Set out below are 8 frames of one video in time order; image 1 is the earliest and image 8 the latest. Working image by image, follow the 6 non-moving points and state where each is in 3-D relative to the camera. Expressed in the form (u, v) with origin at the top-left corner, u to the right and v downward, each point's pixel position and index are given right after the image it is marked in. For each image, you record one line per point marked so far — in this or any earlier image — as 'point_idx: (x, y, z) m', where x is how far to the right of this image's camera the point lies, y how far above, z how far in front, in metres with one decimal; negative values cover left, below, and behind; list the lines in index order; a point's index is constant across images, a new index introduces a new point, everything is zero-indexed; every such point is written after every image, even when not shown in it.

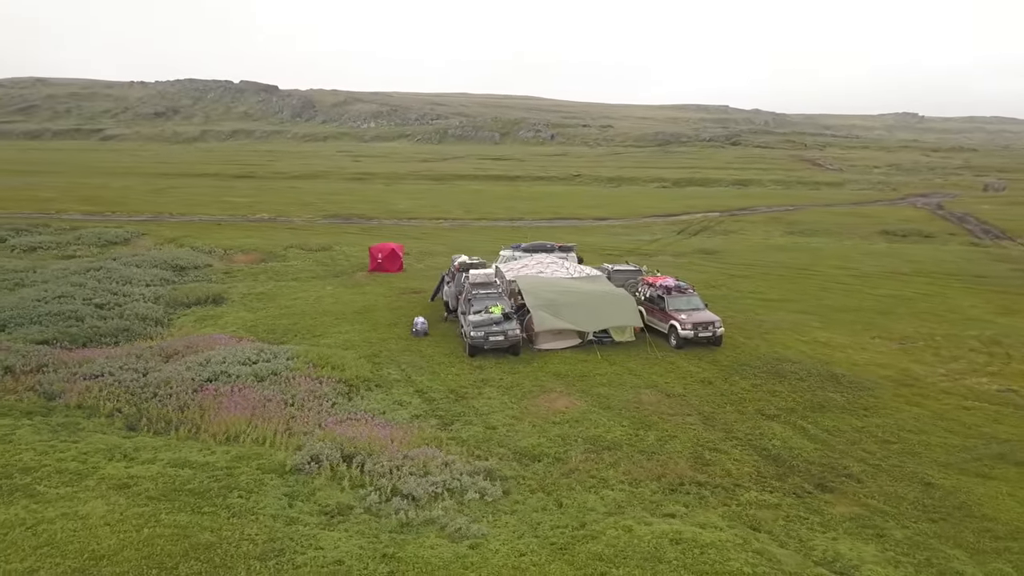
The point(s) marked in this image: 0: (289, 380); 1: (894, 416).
0: (-5.5, -2.3, +19.7) m
1: (+8.9, -3.0, +18.8) m
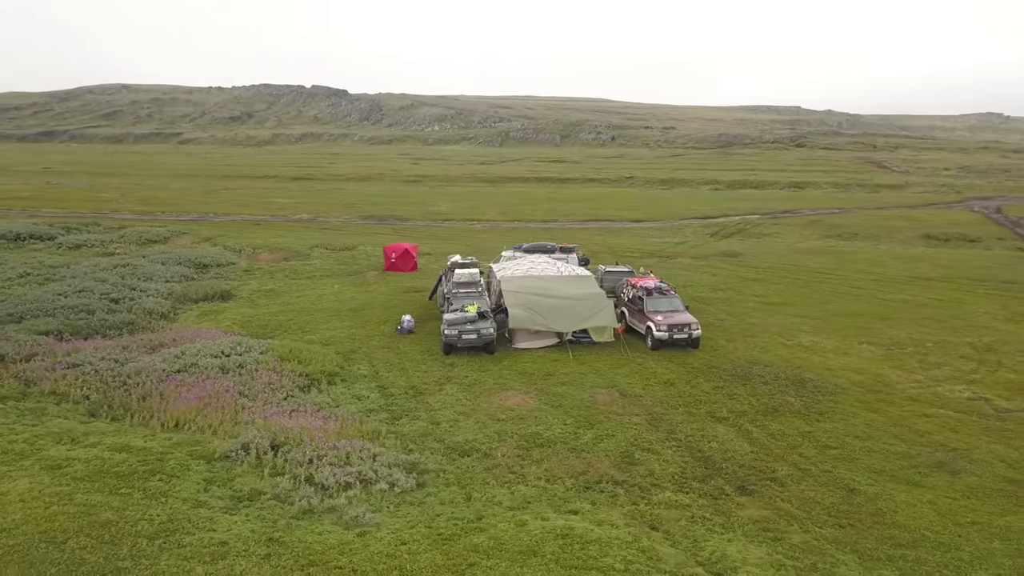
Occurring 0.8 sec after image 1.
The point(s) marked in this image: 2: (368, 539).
0: (-6.6, -2.2, +20.5) m
1: (+7.6, -3.1, +18.4) m
2: (-2.2, -3.9, +12.4) m
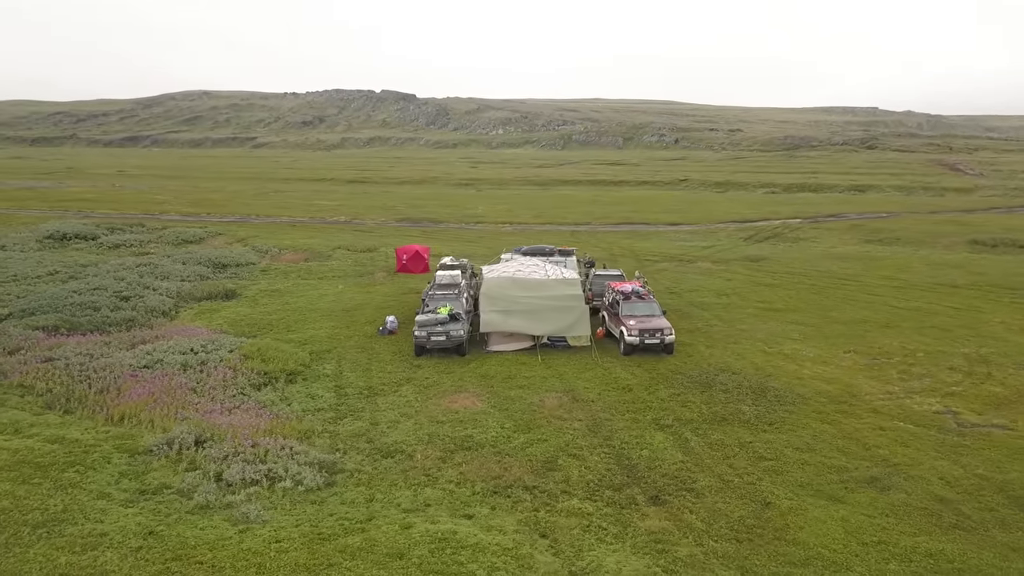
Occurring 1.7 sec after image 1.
0: (-7.9, -2.1, +21.0) m
1: (+6.2, -3.2, +17.7) m
2: (-4.1, -3.9, +12.5) m
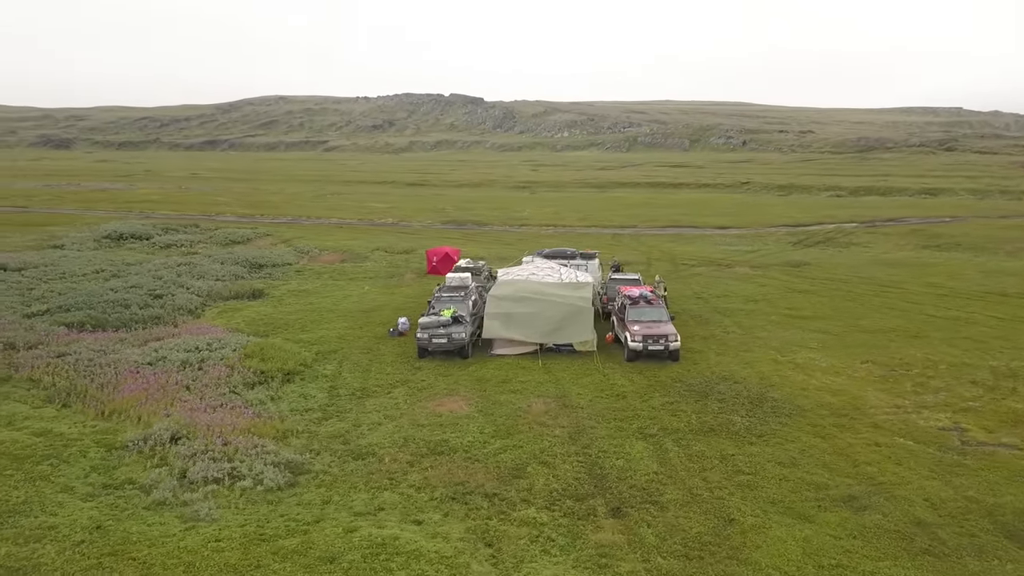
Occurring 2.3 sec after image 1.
0: (-8.0, -2.1, +21.4) m
1: (+5.6, -3.3, +16.9) m
2: (-5.1, -3.8, +12.6) m
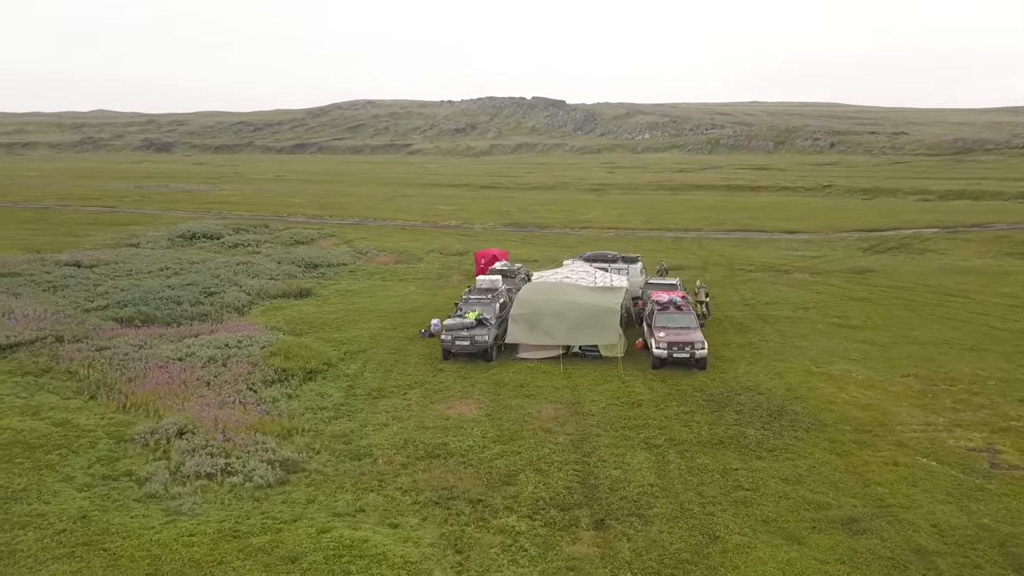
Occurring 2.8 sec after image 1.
0: (-7.6, -2.1, +21.9) m
1: (+5.5, -3.5, +16.1) m
2: (-5.5, -3.8, +12.9) m
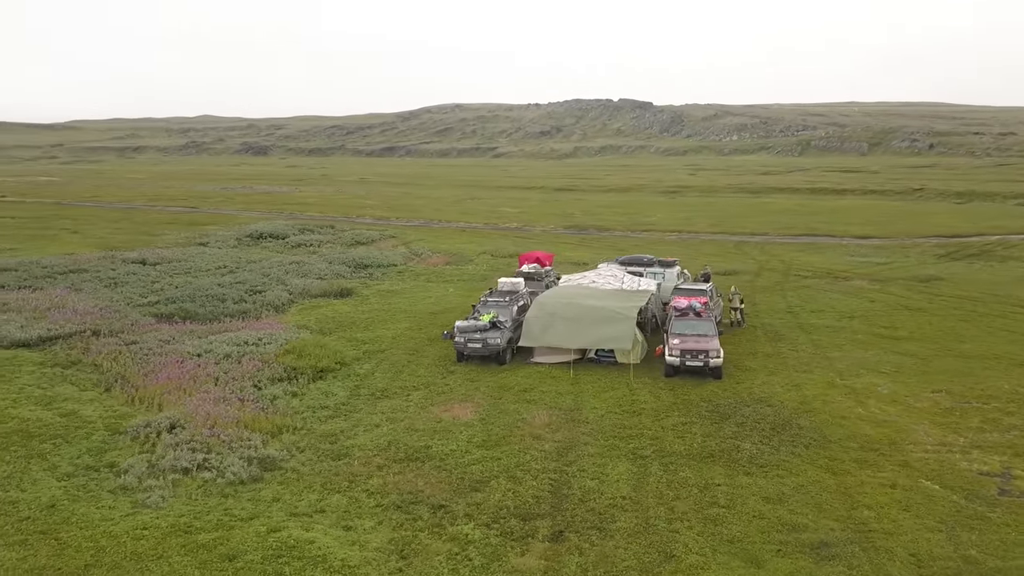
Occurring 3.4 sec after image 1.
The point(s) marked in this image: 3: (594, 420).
0: (-7.4, -2.1, +22.4) m
1: (+5.0, -3.6, +15.2) m
2: (-6.3, -3.8, +13.2) m
3: (+1.9, -3.1, +18.9) m
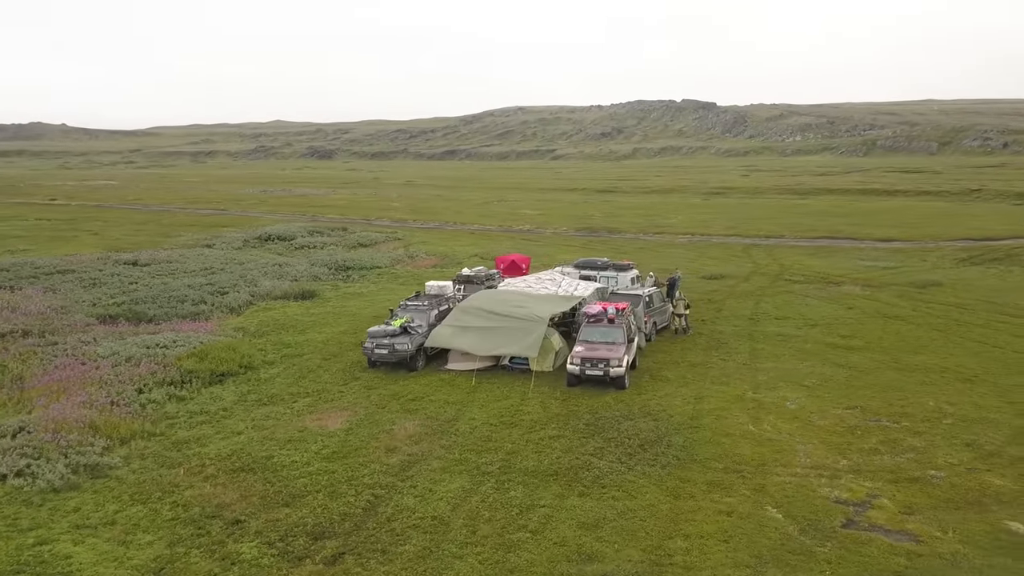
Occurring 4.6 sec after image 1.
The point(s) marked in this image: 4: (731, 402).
0: (-10.1, -2.1, +22.1) m
1: (+1.7, -3.7, +14.0) m
2: (-9.8, -3.8, +12.9) m
3: (-1.1, -3.2, +18.0) m
4: (+5.3, -2.7, +19.5) m
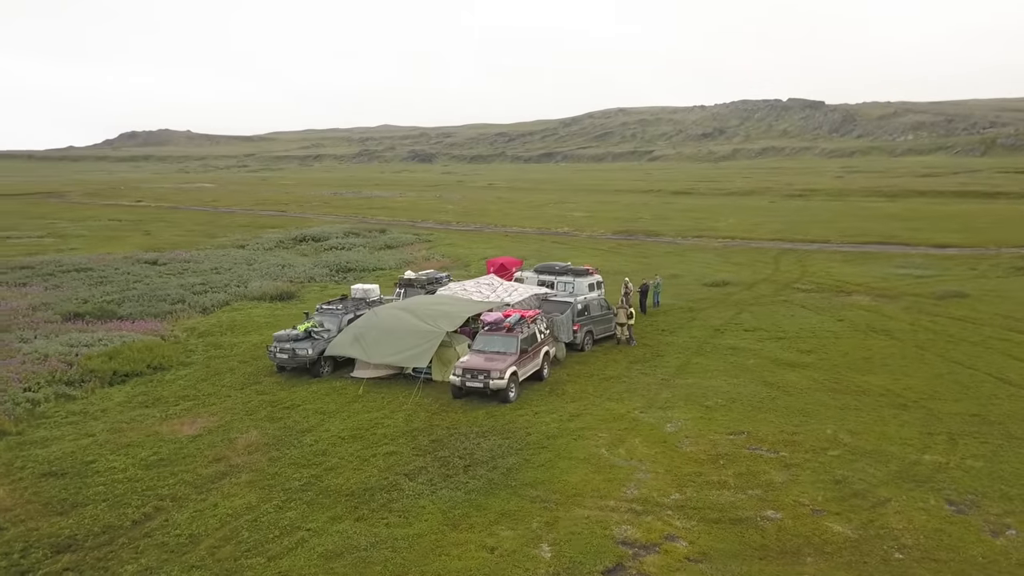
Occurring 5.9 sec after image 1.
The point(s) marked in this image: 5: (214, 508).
0: (-12.8, -2.1, +22.4) m
1: (-2.1, -3.9, +12.9) m
2: (-13.7, -3.8, +13.2) m
3: (-4.4, -3.3, +17.1) m
4: (+2.2, -2.9, +17.8) m
5: (-5.1, -3.8, +14.1) m
